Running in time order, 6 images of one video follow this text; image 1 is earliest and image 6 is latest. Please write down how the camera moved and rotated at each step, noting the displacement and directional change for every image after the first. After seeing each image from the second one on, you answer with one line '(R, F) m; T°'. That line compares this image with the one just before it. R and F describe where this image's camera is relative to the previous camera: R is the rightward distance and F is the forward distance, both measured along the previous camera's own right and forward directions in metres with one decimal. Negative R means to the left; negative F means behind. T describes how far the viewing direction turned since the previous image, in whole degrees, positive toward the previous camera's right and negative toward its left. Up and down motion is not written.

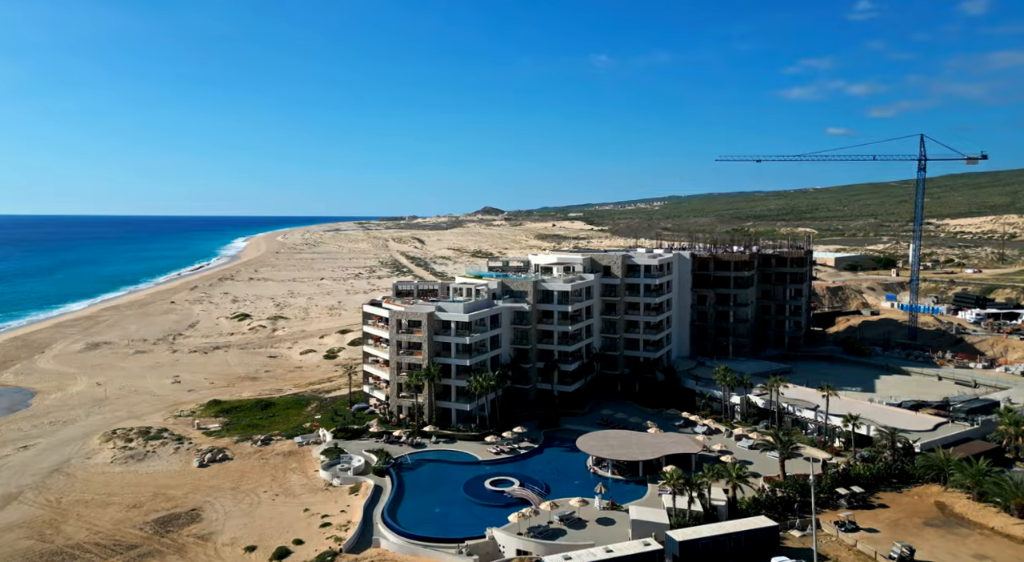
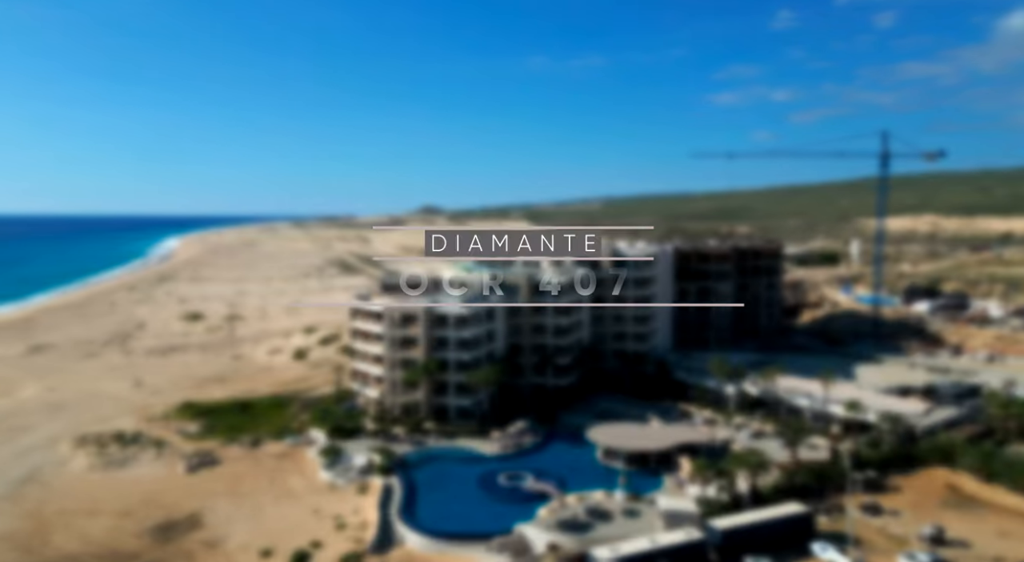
(-2.6, +0.7) m; +4°
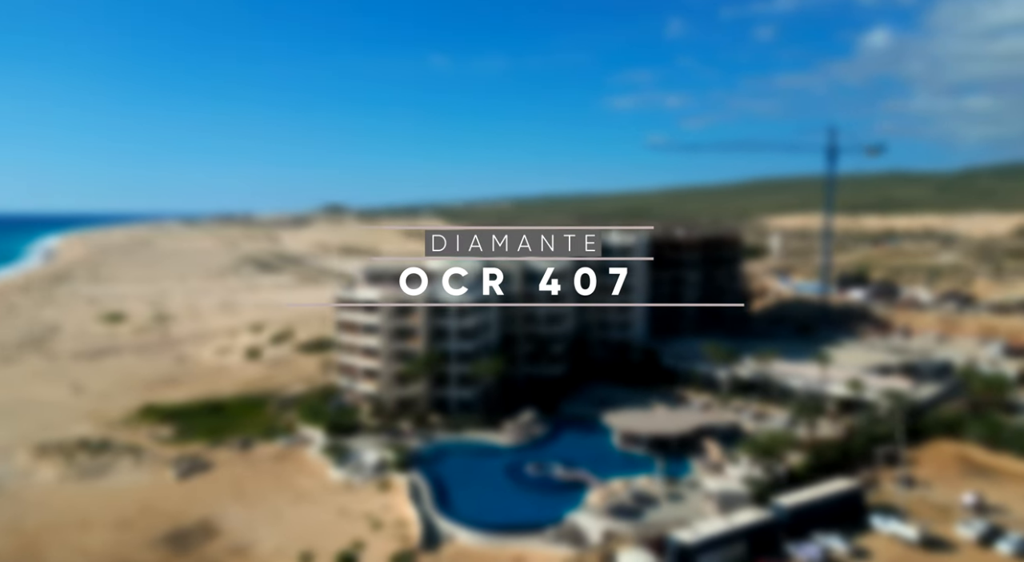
(-4.0, +1.0) m; +7°
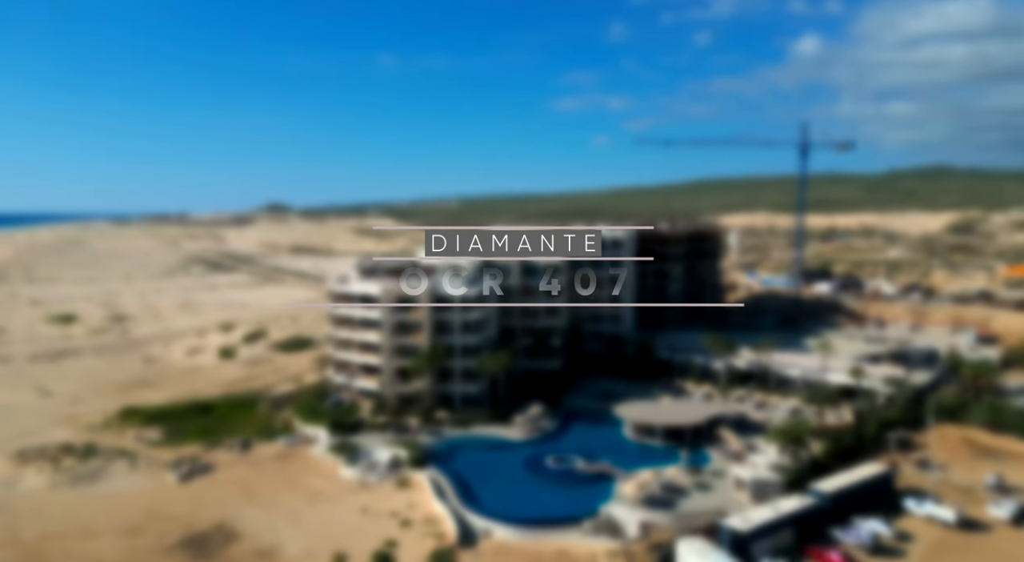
(-2.4, +0.5) m; +4°
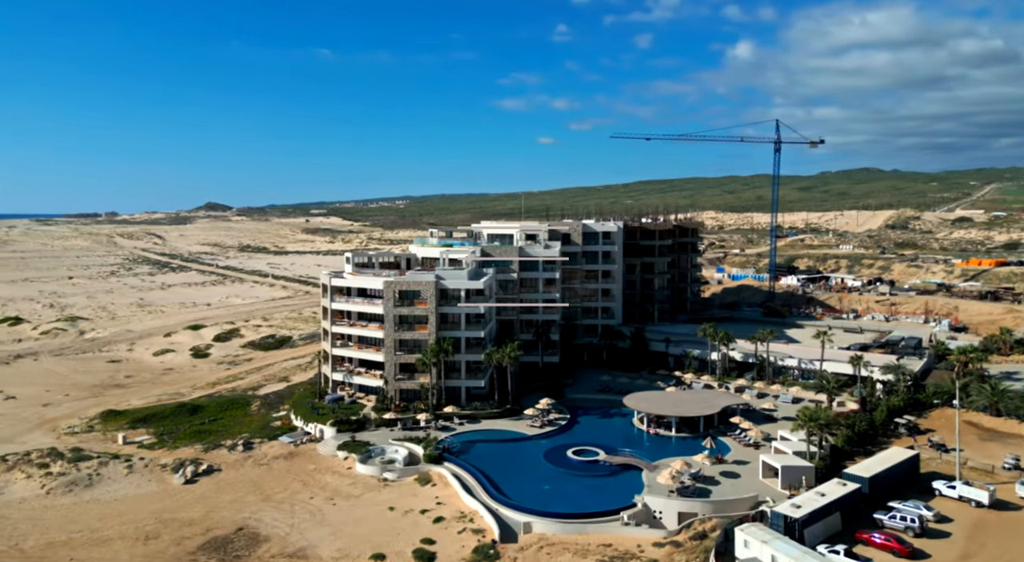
(-2.4, +0.5) m; +4°
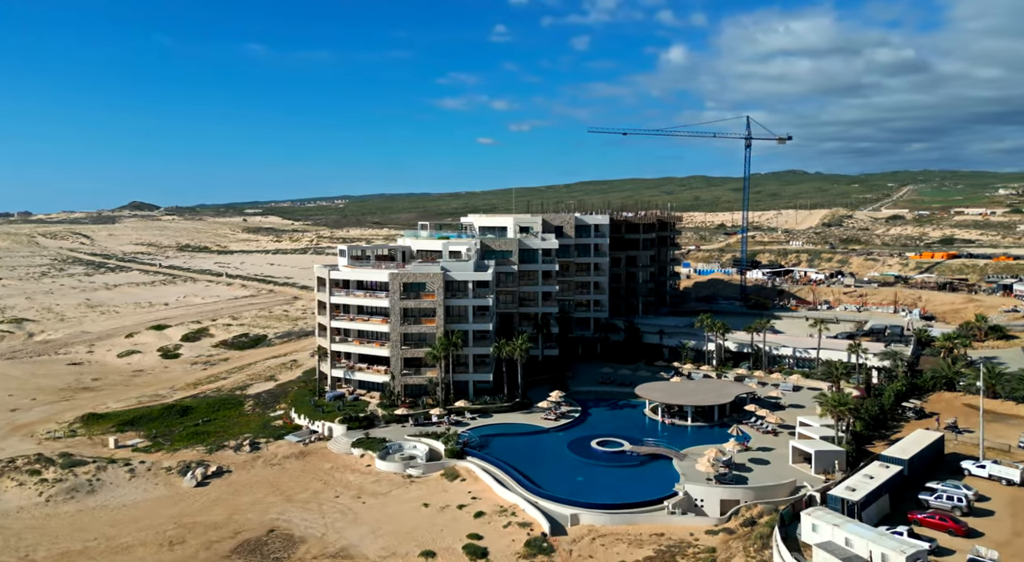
(-2.7, +0.5) m; +4°
